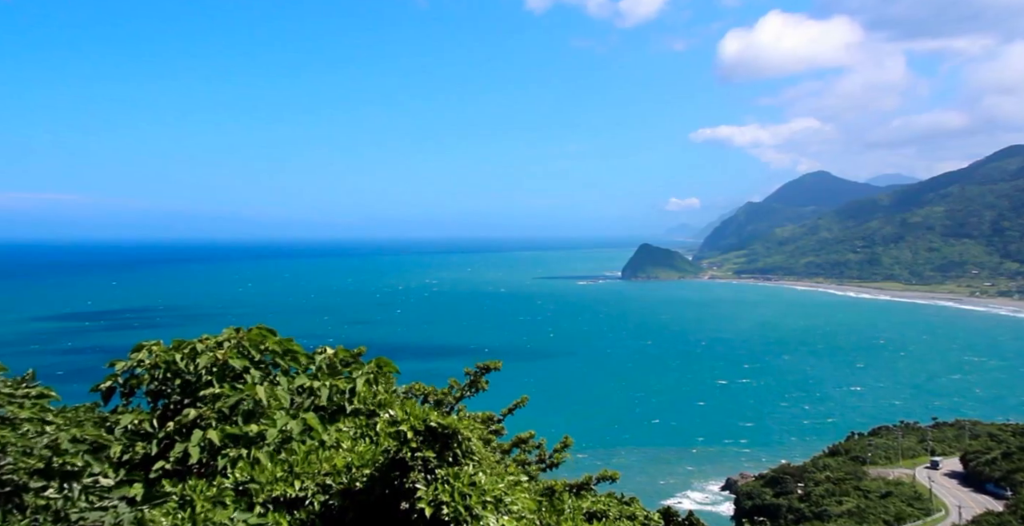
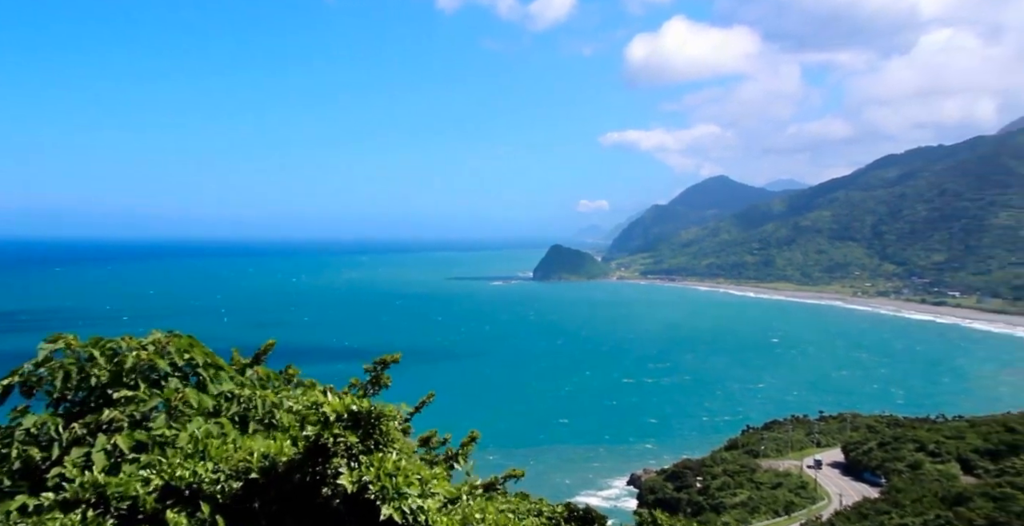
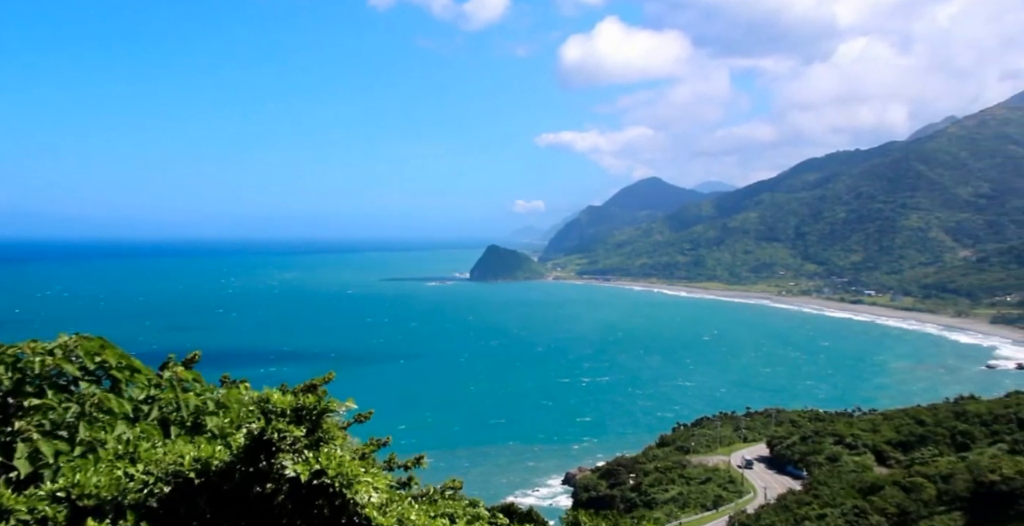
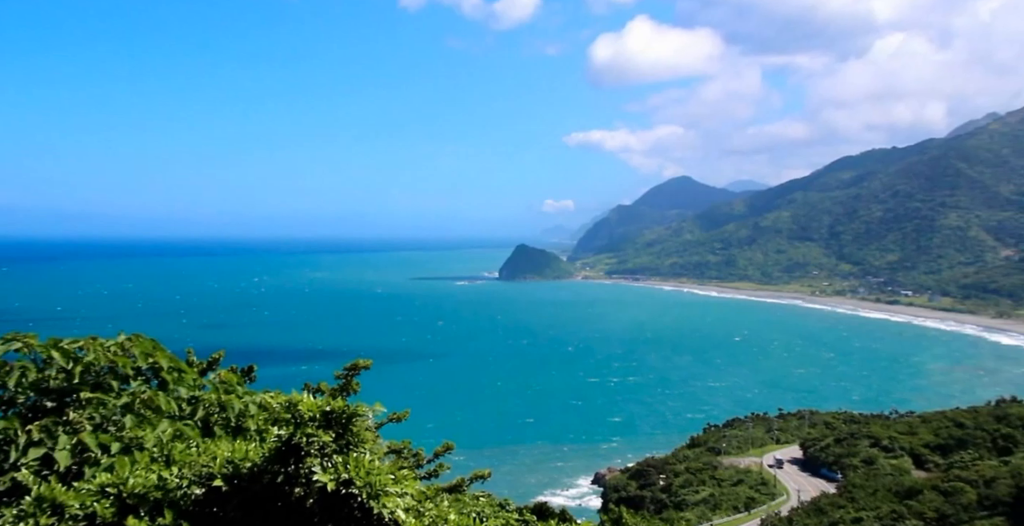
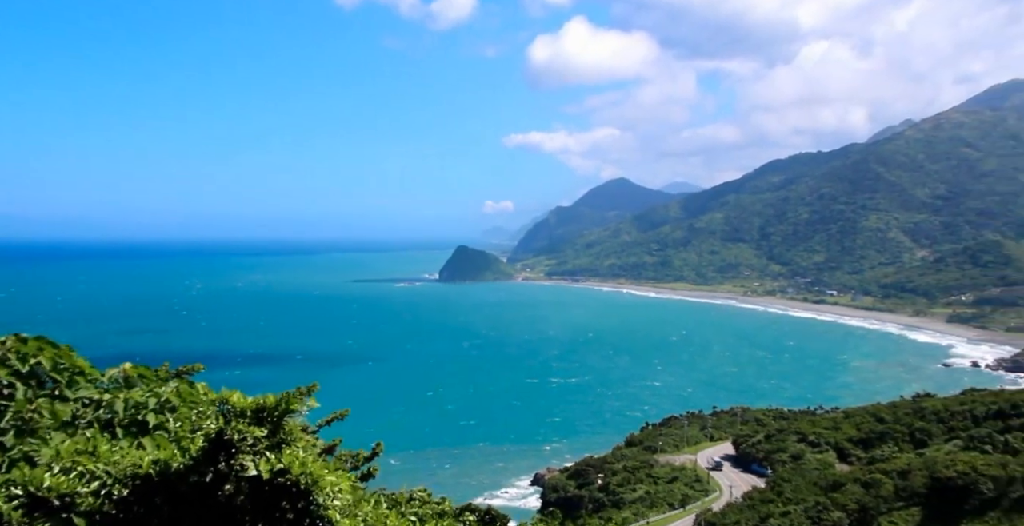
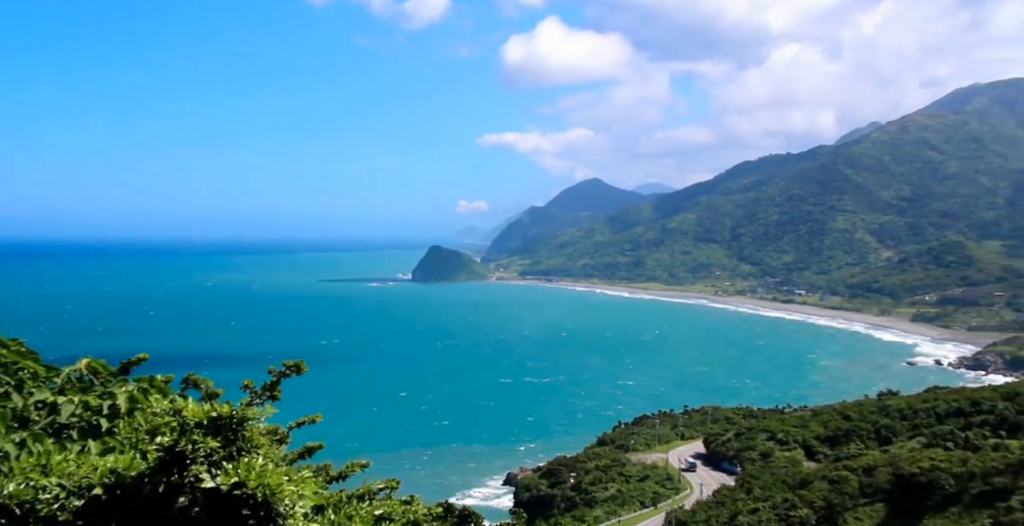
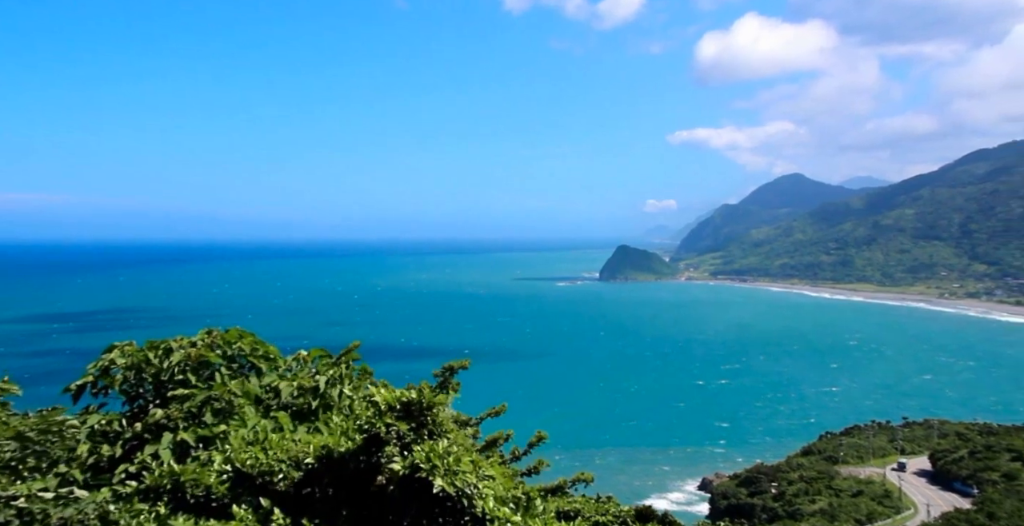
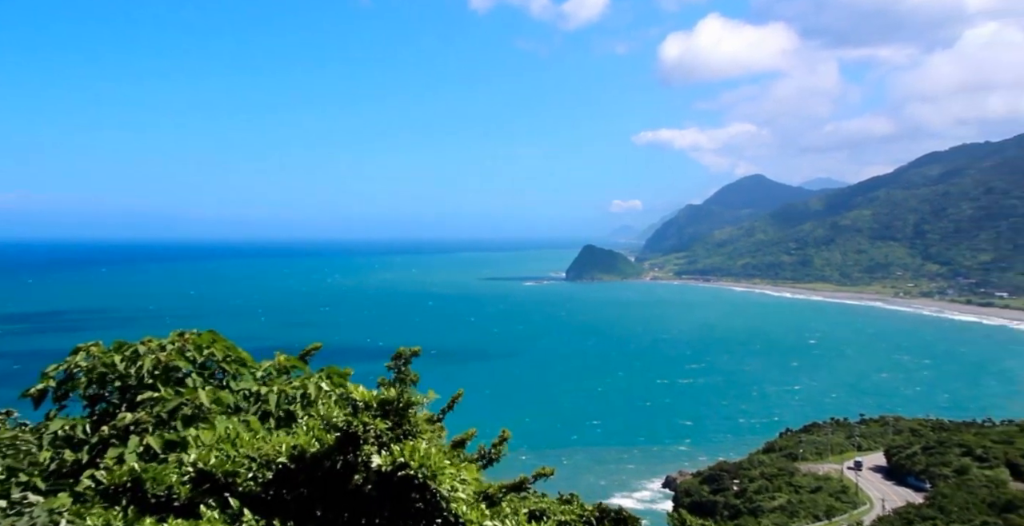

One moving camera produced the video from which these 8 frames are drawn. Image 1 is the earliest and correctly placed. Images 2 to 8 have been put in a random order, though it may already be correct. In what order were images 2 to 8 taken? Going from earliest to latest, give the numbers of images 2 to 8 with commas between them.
7, 8, 2, 4, 3, 5, 6
